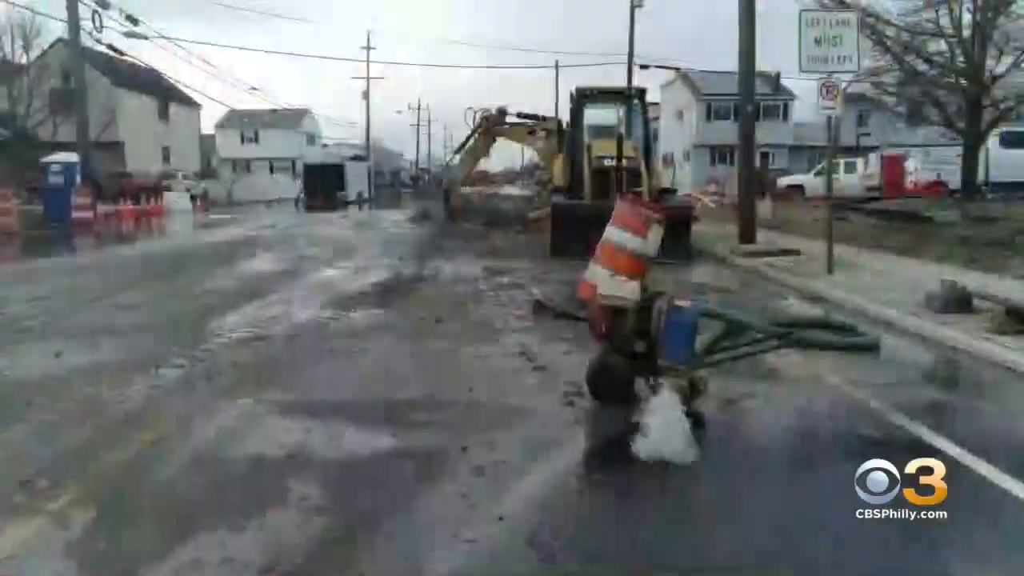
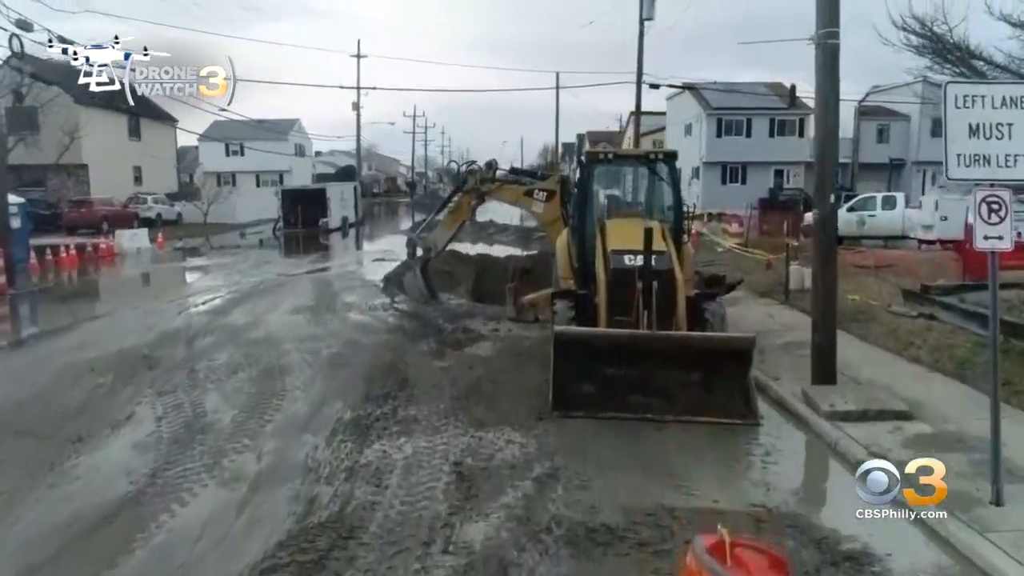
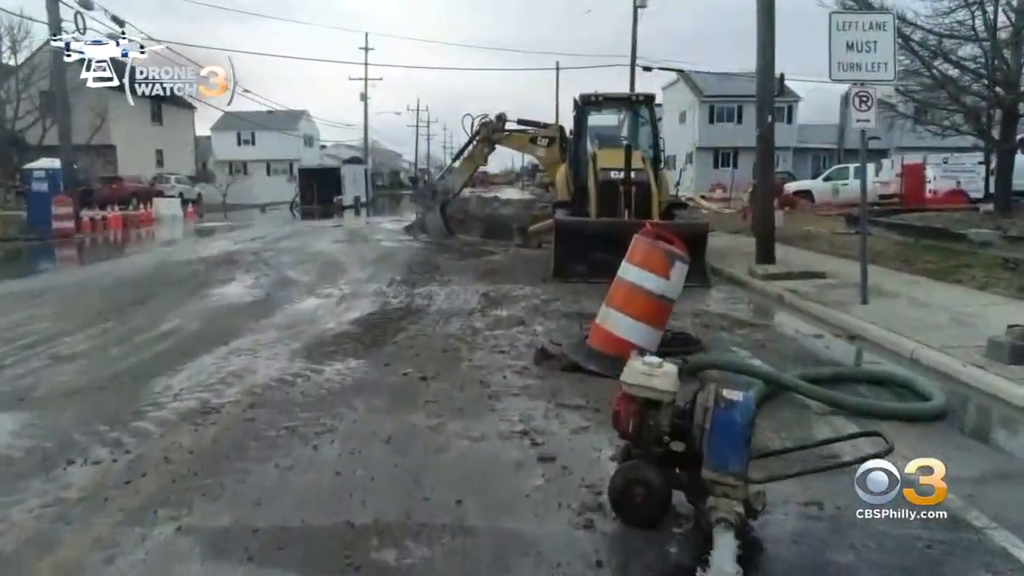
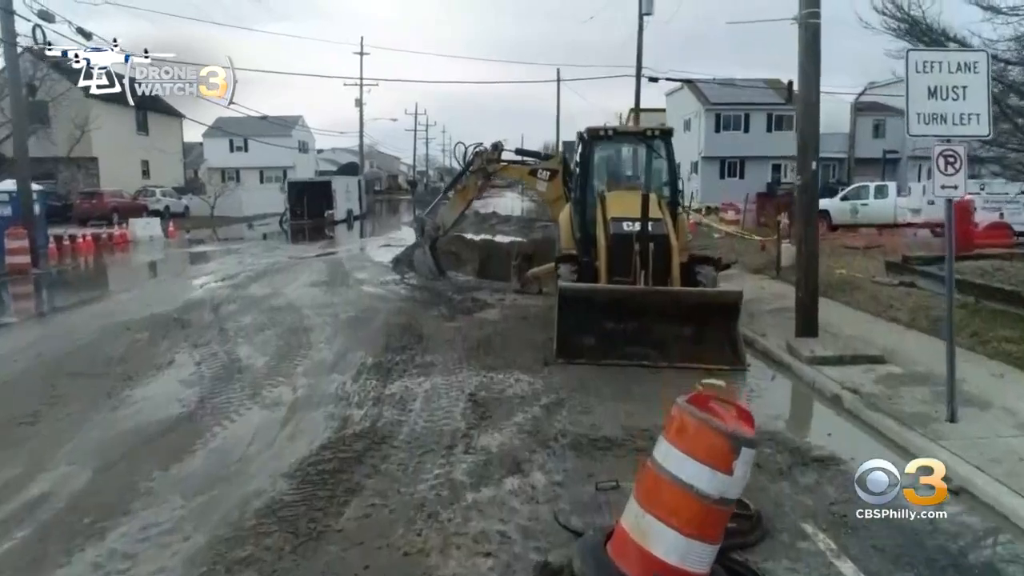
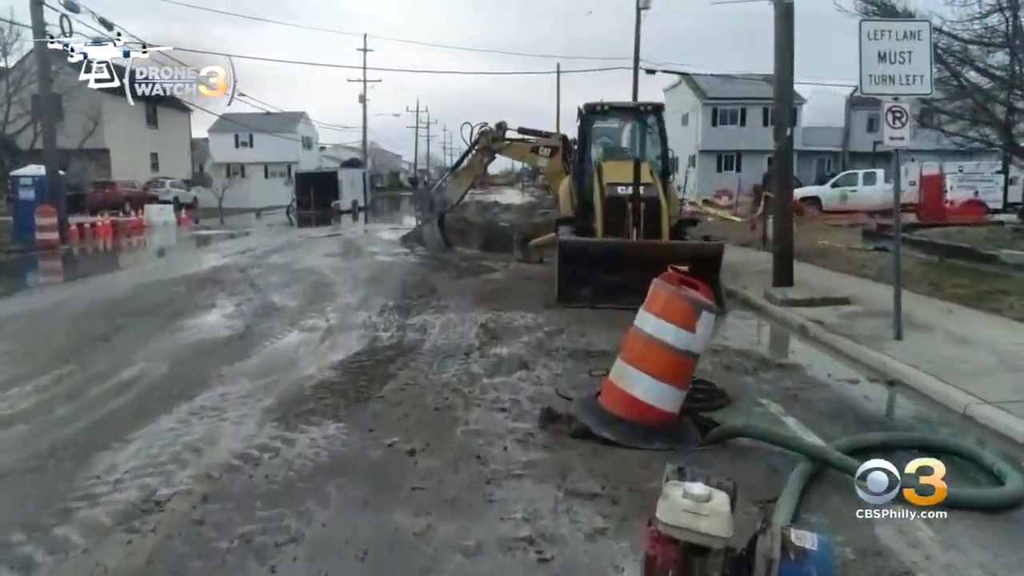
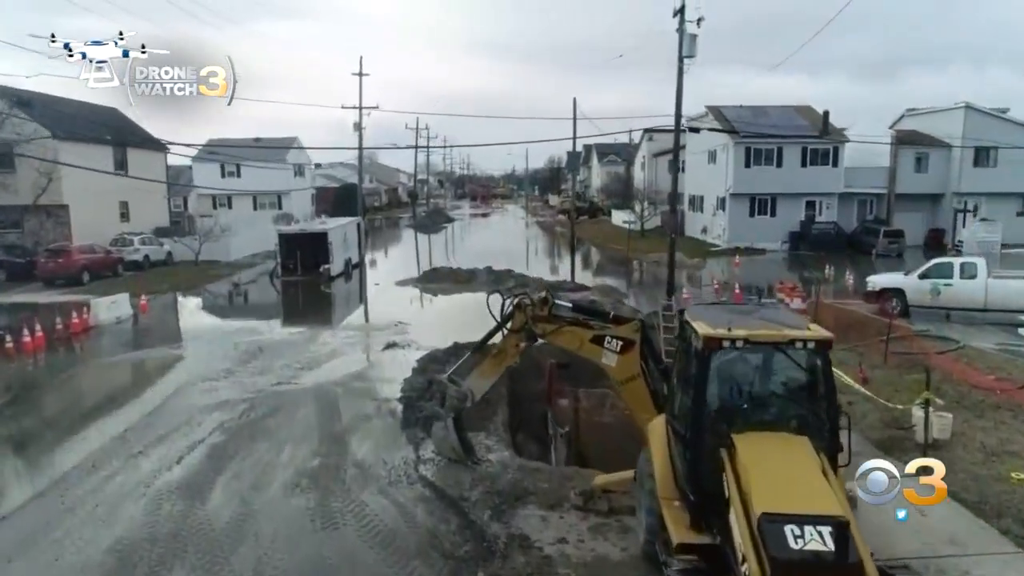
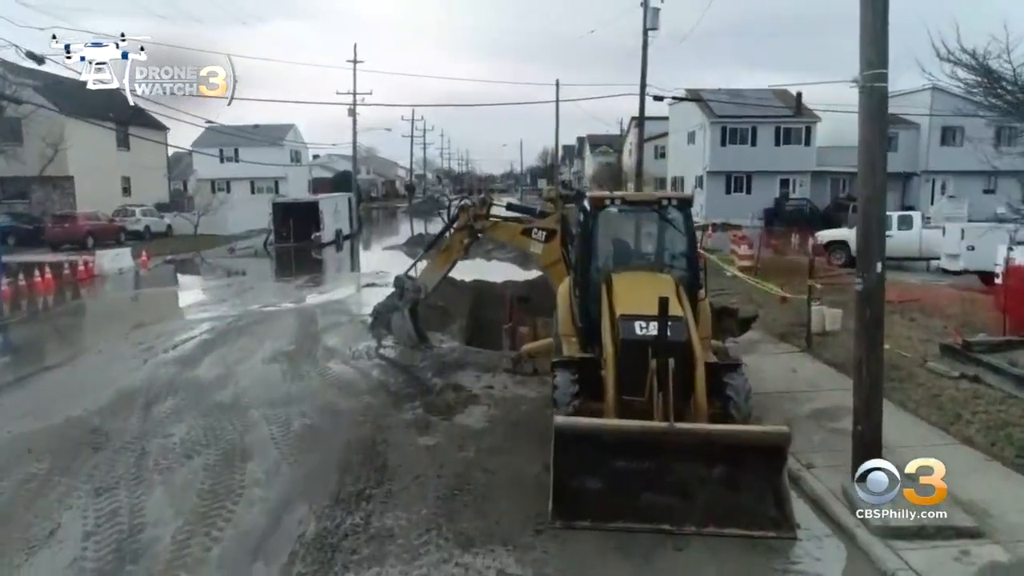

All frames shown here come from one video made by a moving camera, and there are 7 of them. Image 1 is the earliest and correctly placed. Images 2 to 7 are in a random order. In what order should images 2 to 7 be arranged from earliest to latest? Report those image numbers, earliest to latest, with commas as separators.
3, 5, 4, 2, 7, 6
